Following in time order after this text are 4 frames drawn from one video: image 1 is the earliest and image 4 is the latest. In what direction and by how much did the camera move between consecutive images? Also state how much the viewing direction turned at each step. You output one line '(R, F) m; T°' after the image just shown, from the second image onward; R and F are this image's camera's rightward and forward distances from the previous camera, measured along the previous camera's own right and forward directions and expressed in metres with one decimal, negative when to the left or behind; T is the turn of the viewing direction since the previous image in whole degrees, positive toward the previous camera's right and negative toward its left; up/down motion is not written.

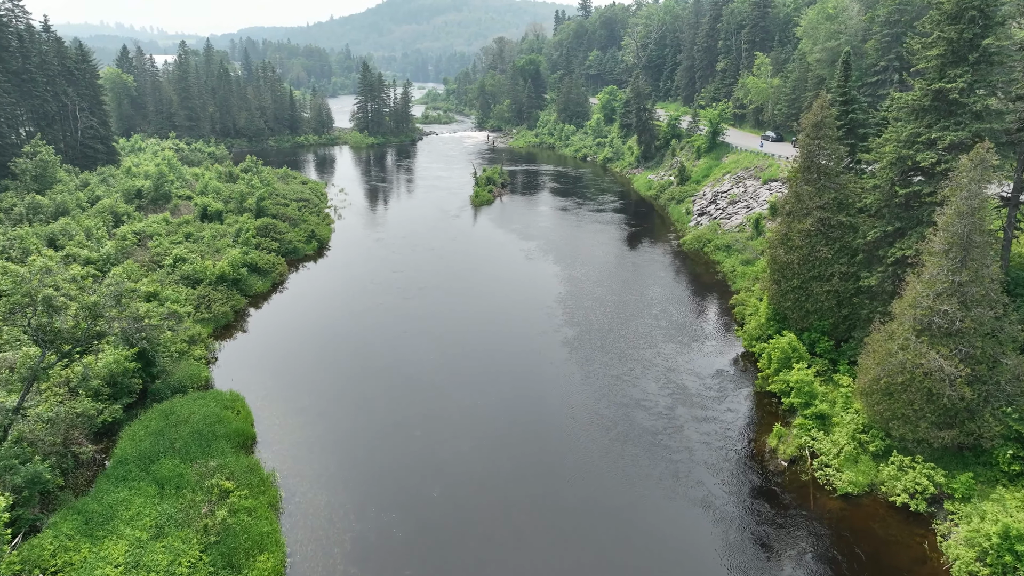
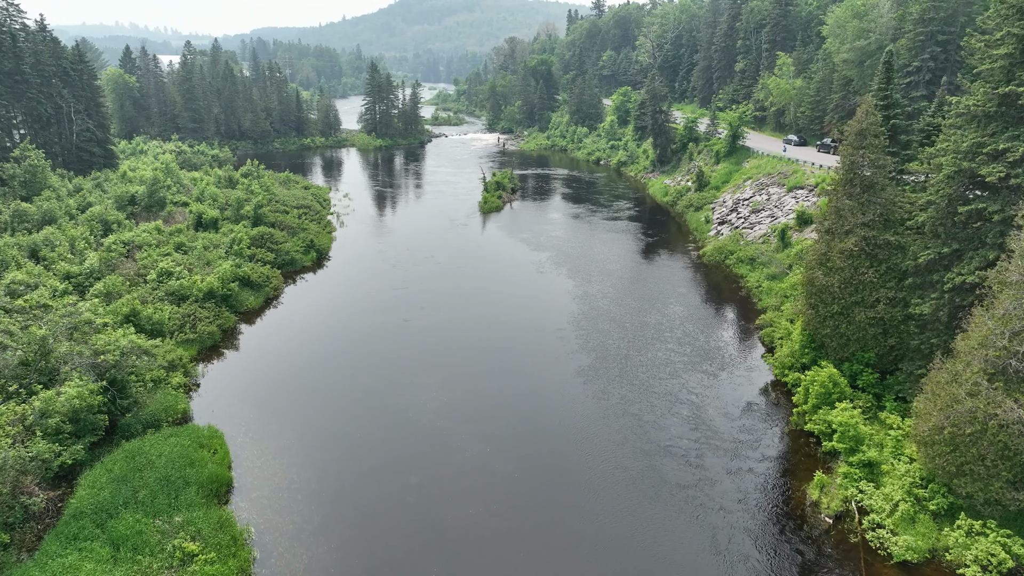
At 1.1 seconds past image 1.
(+0.1, +2.2) m; -1°
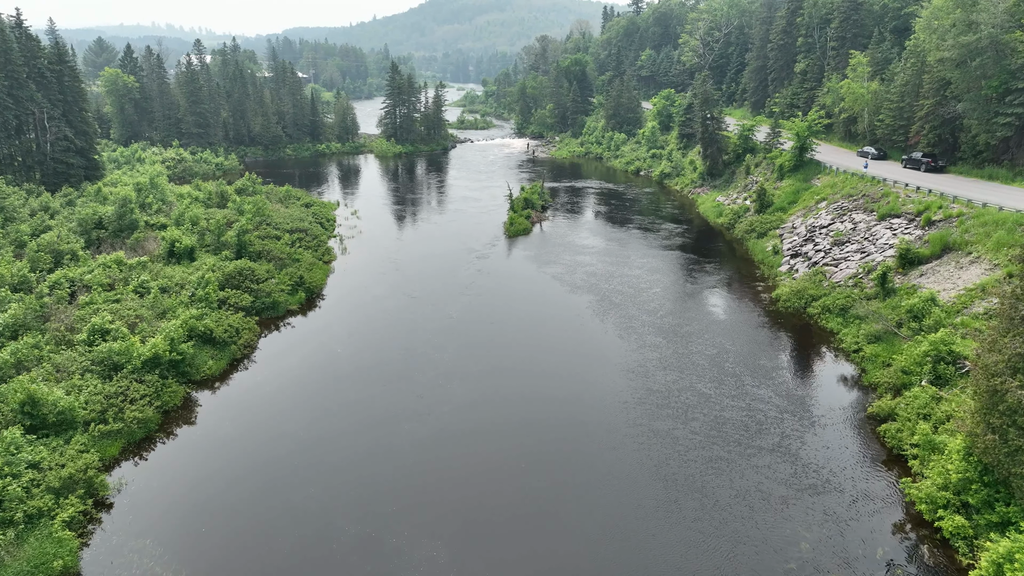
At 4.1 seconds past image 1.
(-0.1, +6.9) m; -2°
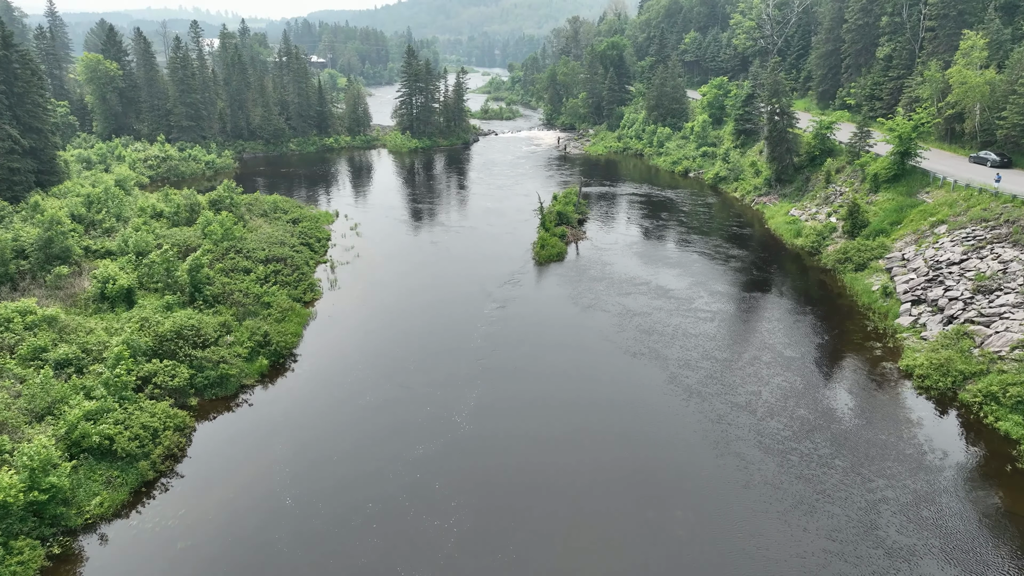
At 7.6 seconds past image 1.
(-0.3, +8.4) m; -2°
